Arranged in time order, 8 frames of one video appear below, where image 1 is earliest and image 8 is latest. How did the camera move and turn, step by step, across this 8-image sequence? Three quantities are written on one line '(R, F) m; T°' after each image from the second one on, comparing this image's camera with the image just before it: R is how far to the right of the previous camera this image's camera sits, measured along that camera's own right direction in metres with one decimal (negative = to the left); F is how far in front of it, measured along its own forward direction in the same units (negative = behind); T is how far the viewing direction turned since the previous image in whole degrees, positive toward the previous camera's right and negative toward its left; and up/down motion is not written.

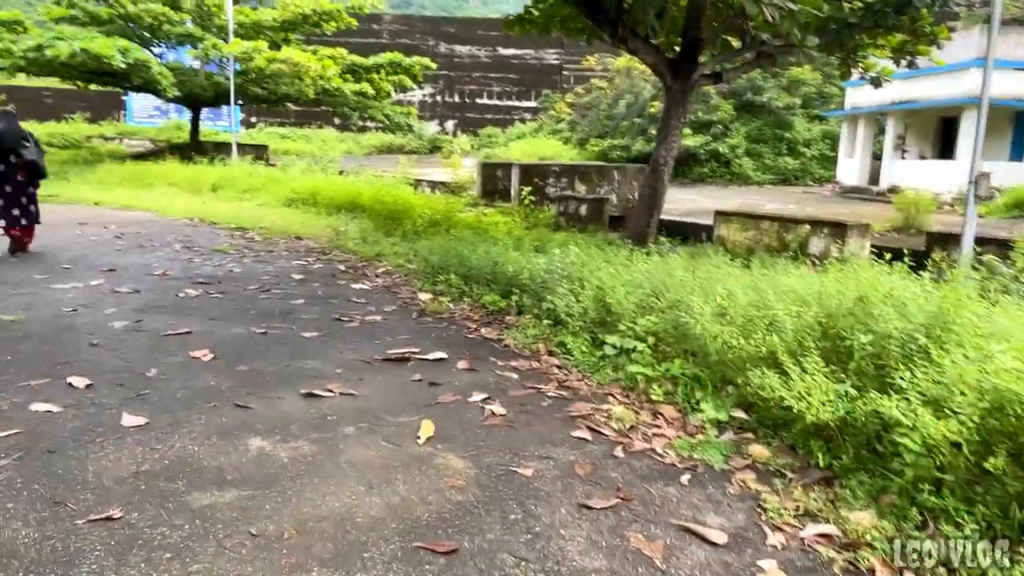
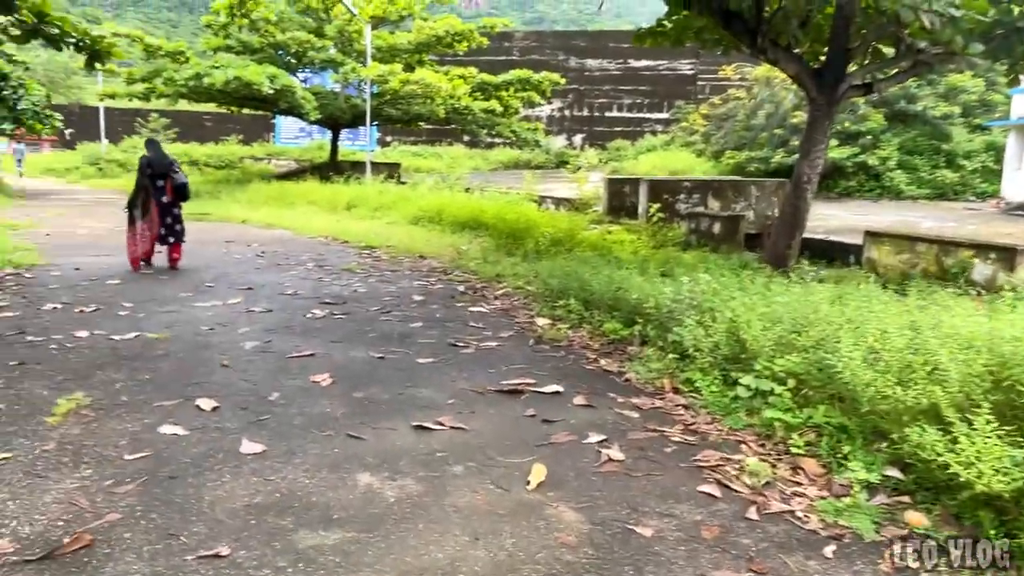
(0.0, +0.2) m; -10°
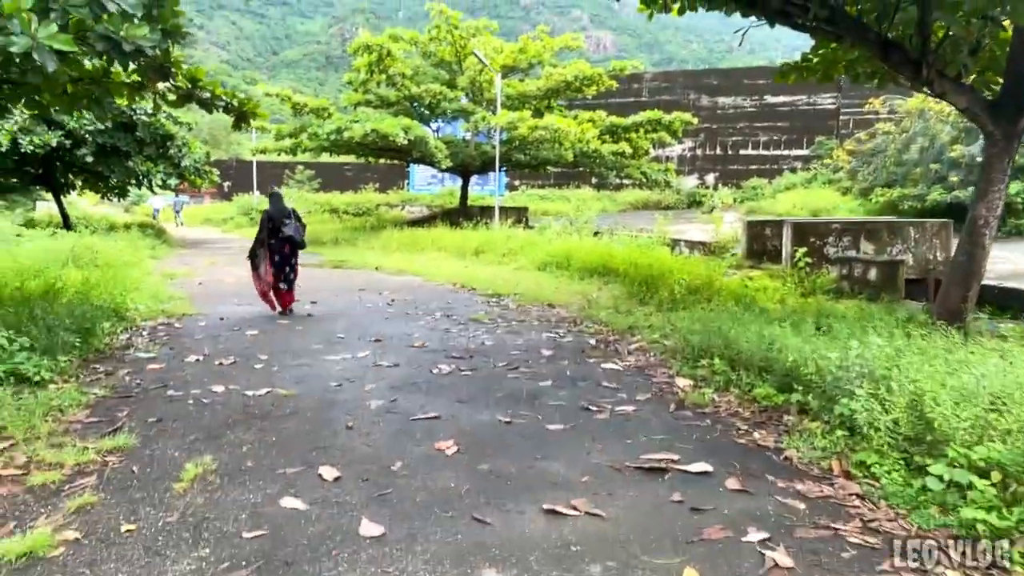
(-0.1, +0.3) m; -10°
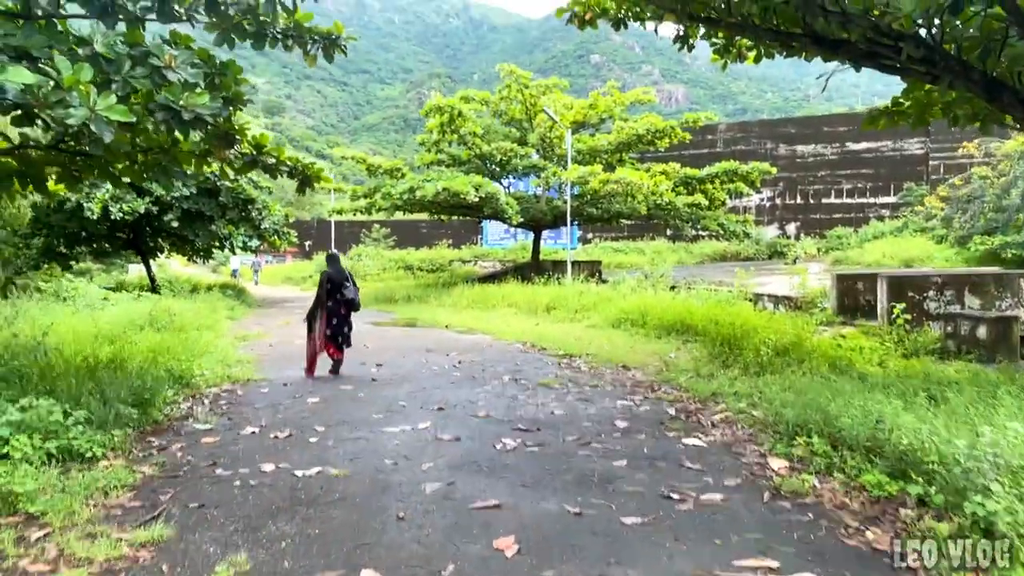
(0.0, +0.3) m; -6°
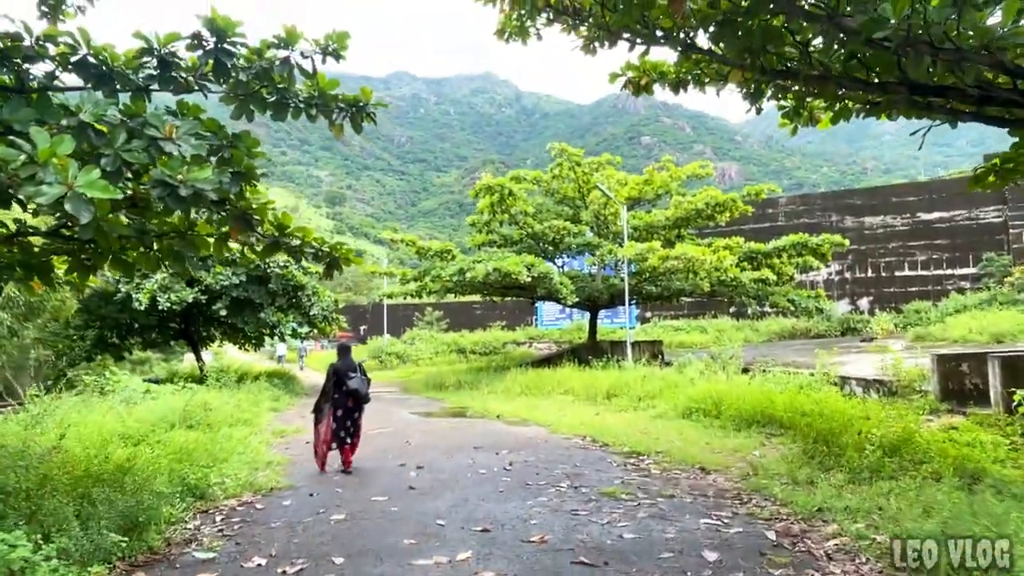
(0.0, +0.7) m; -4°
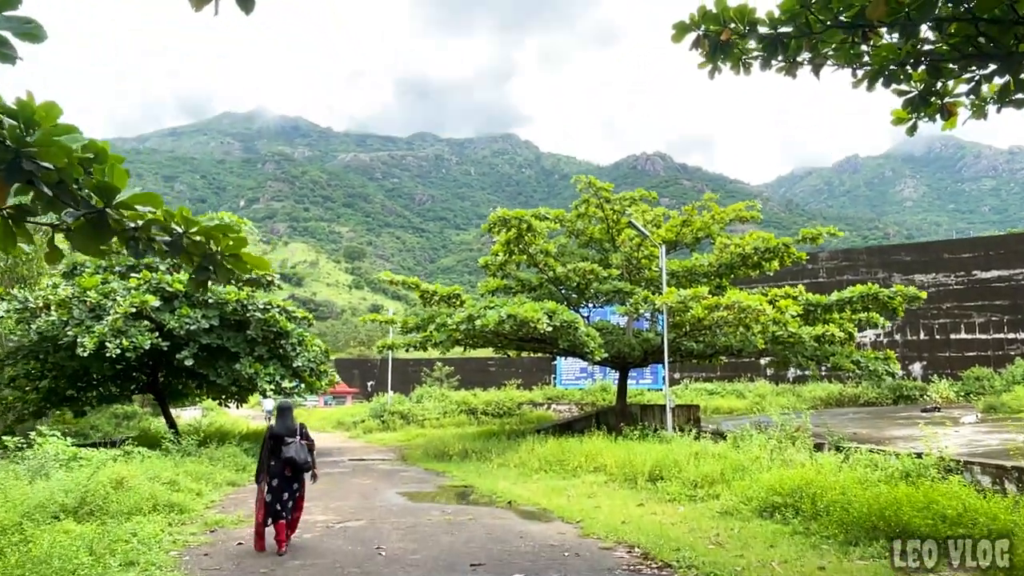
(0.0, +2.2) m; -1°
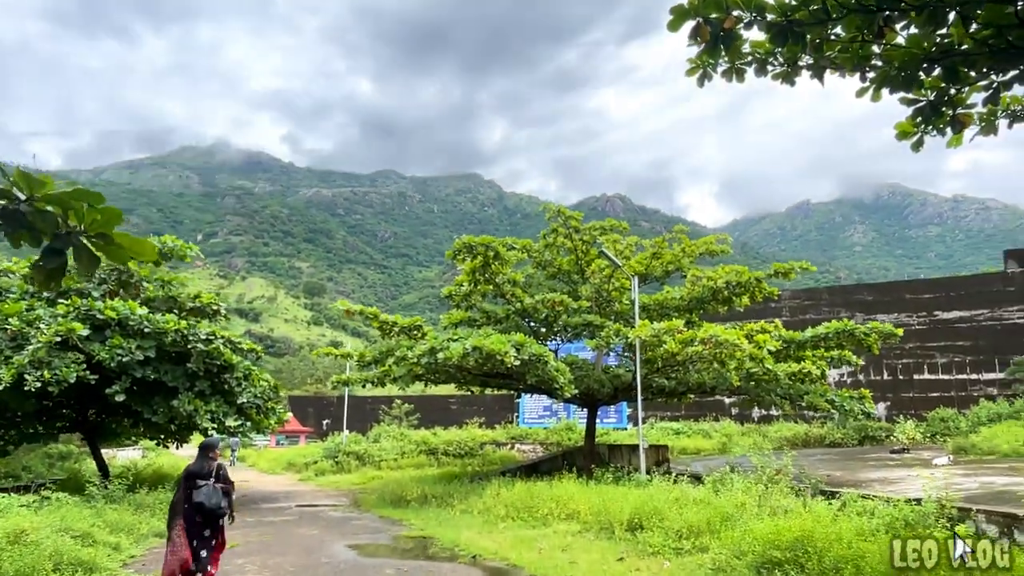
(-0.1, +0.7) m; +3°
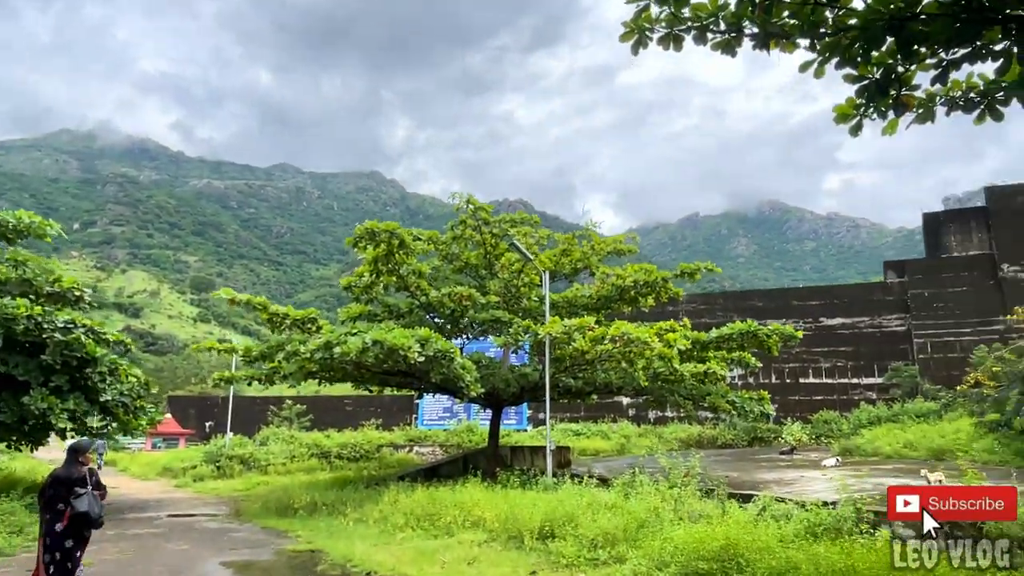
(-0.1, +0.6) m; +8°
